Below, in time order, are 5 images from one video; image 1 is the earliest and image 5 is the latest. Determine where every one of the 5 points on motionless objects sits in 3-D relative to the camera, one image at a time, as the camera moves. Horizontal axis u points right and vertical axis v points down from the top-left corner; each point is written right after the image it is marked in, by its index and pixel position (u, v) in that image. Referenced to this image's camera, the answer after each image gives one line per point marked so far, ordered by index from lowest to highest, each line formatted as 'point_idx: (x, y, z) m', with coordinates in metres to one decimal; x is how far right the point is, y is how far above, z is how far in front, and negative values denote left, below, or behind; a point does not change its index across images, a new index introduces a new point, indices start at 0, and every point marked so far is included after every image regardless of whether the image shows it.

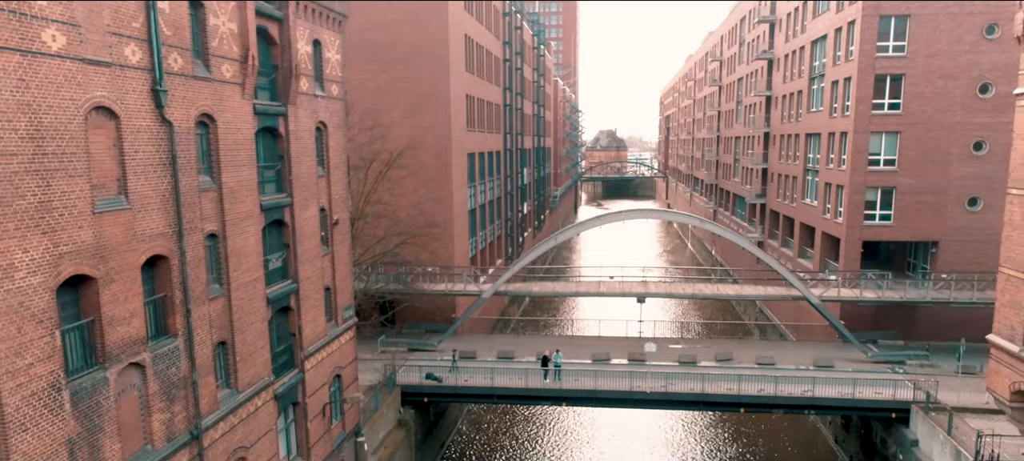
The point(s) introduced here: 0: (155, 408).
0: (-5.1, -2.5, +10.9) m
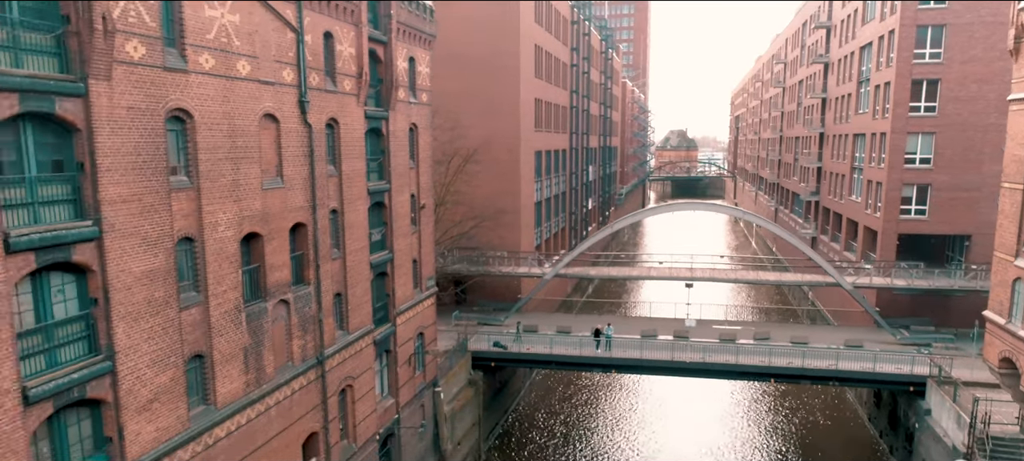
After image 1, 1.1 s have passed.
0: (-4.2, -2.0, +14.8) m
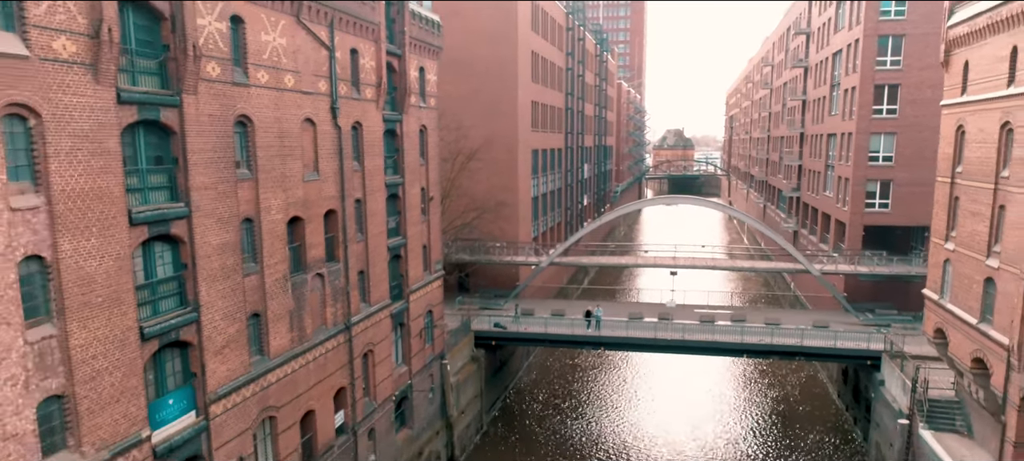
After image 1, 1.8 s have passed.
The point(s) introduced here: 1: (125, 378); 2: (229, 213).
0: (-4.3, -1.7, +17.7) m
1: (-5.7, -2.2, +11.3) m
2: (-5.1, +0.3, +13.7) m
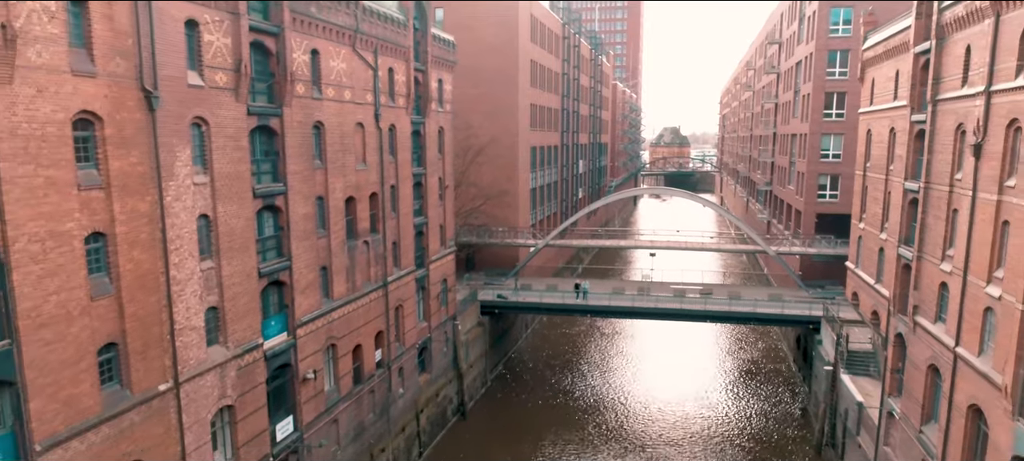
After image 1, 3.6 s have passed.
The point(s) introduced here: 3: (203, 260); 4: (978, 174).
0: (-4.3, -1.0, +22.9) m
1: (-5.7, -1.5, +16.6) m
2: (-5.1, +1.0, +19.0) m
3: (-6.2, -0.6, +15.2) m
4: (+9.6, +1.2, +15.7) m
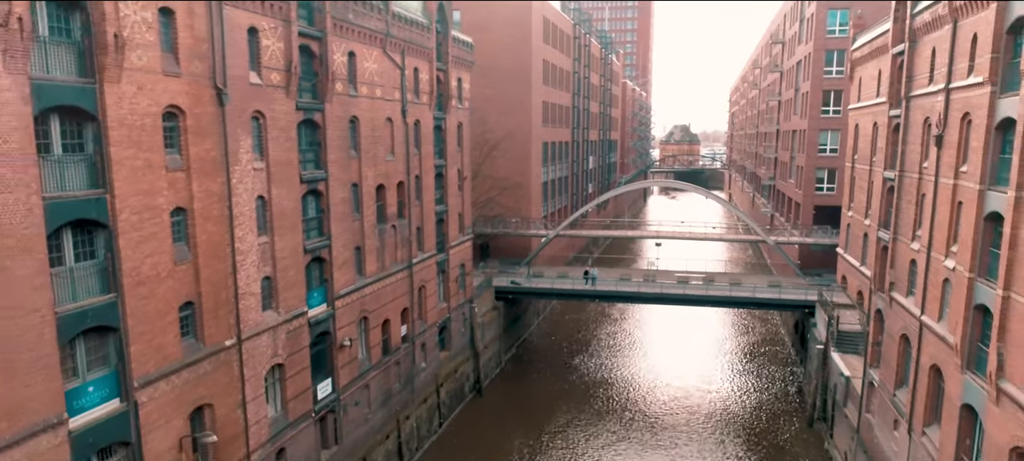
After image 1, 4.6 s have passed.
0: (-3.8, -0.5, +25.2) m
1: (-5.3, -1.1, +18.8) m
2: (-4.6, +1.4, +21.3) m
3: (-5.8, -0.1, +17.4) m
4: (+10.0, +1.6, +17.8) m
